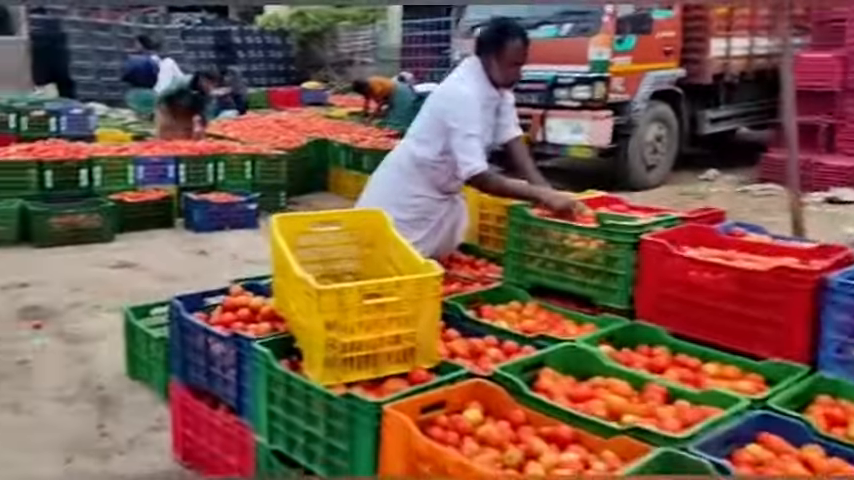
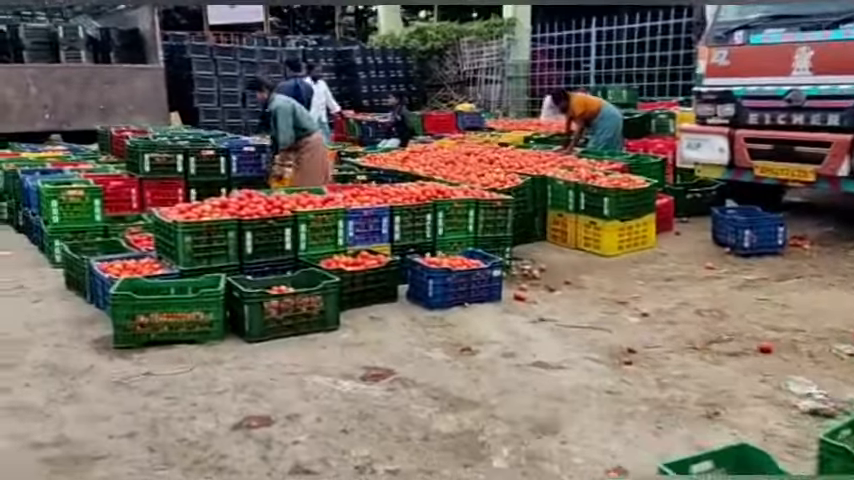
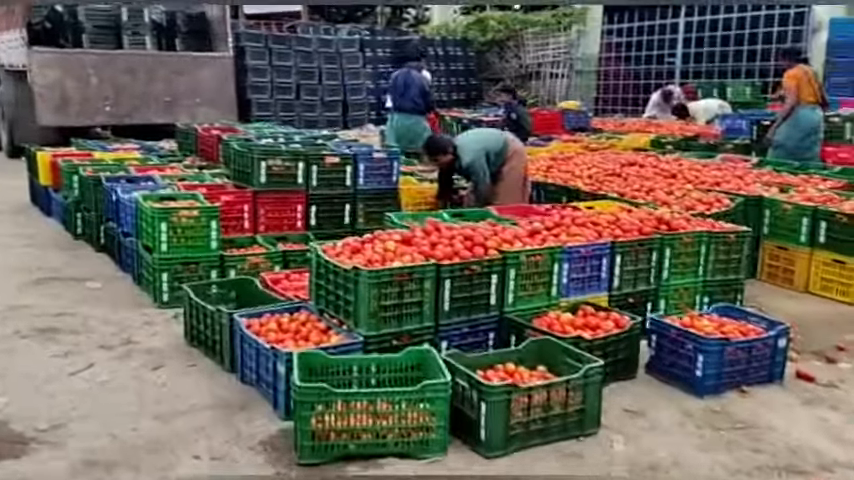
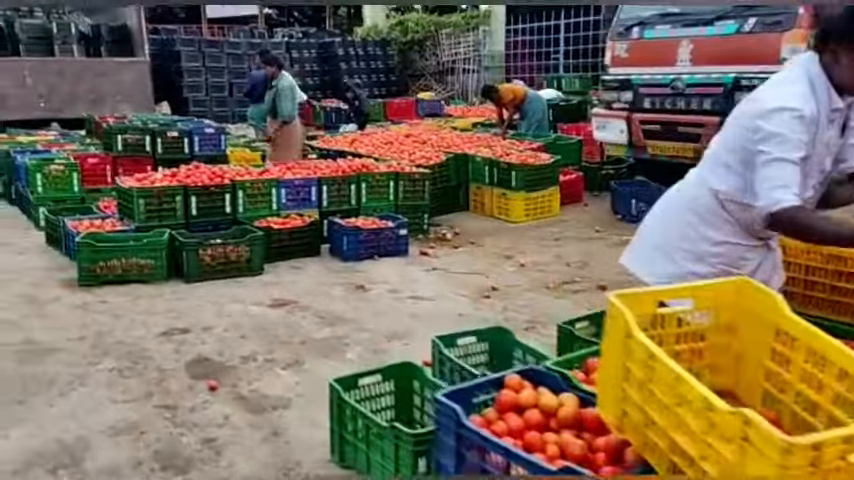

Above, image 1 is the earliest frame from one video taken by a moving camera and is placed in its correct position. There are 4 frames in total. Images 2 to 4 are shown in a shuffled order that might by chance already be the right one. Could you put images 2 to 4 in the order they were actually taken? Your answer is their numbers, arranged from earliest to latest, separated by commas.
4, 2, 3
